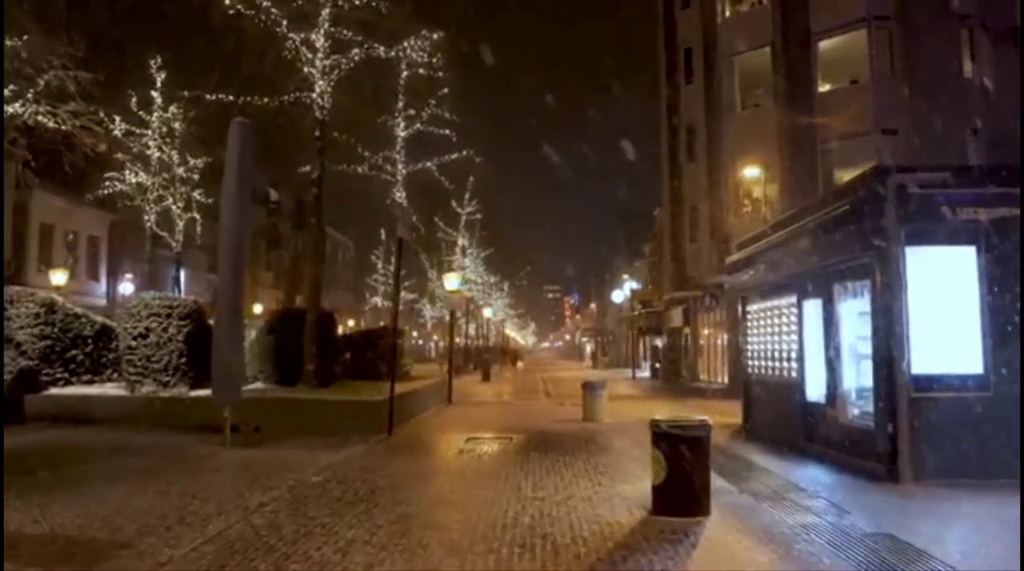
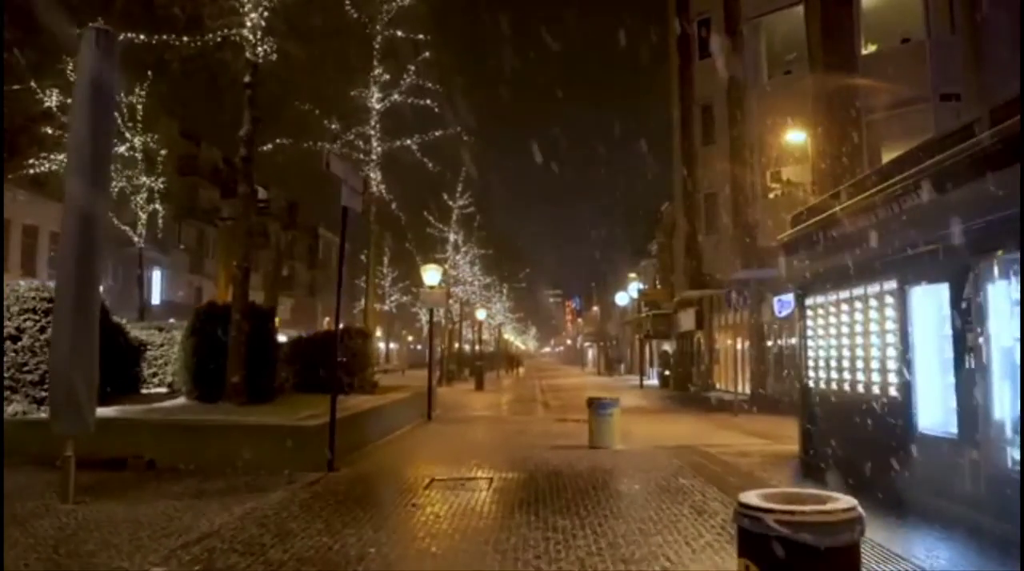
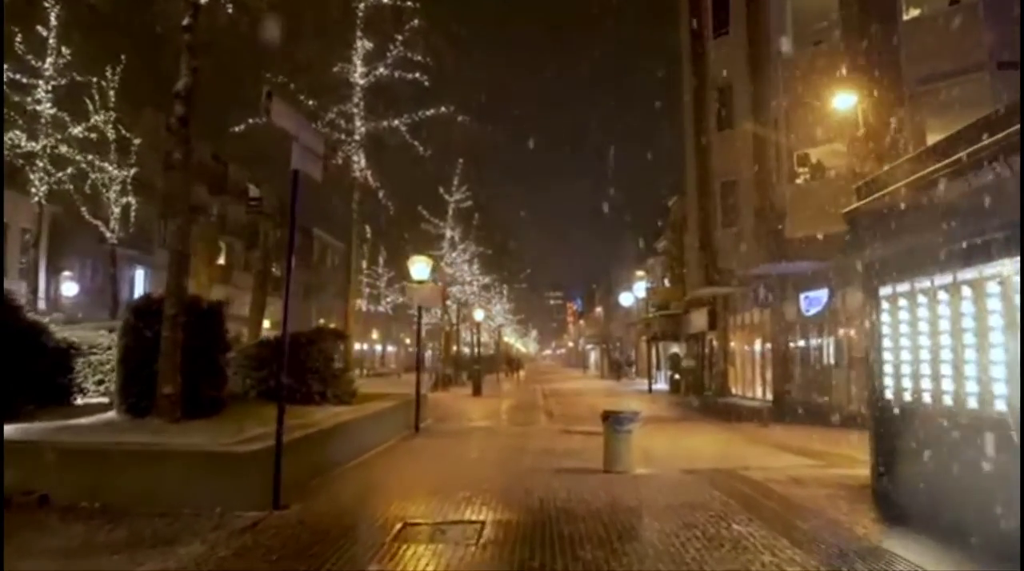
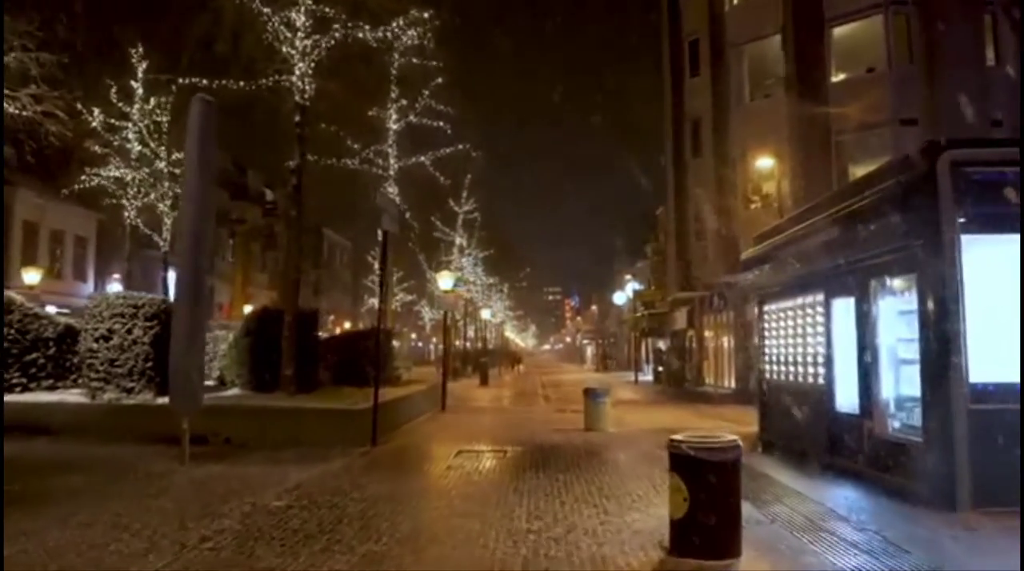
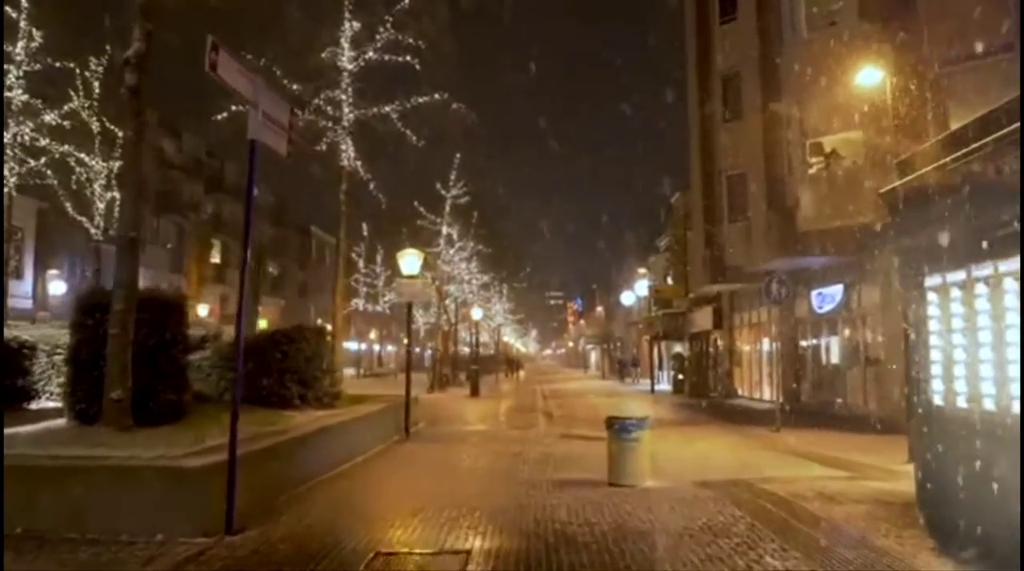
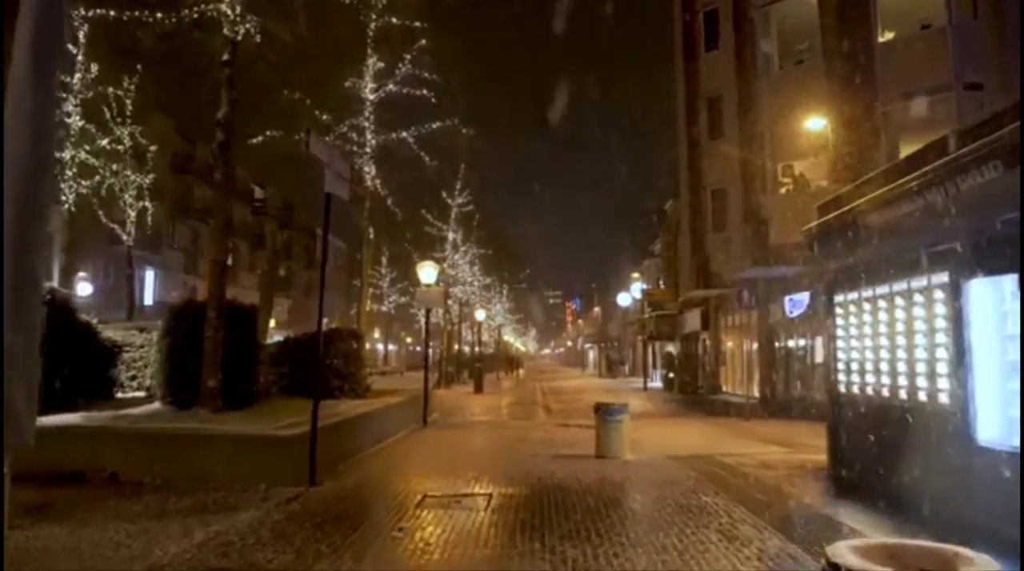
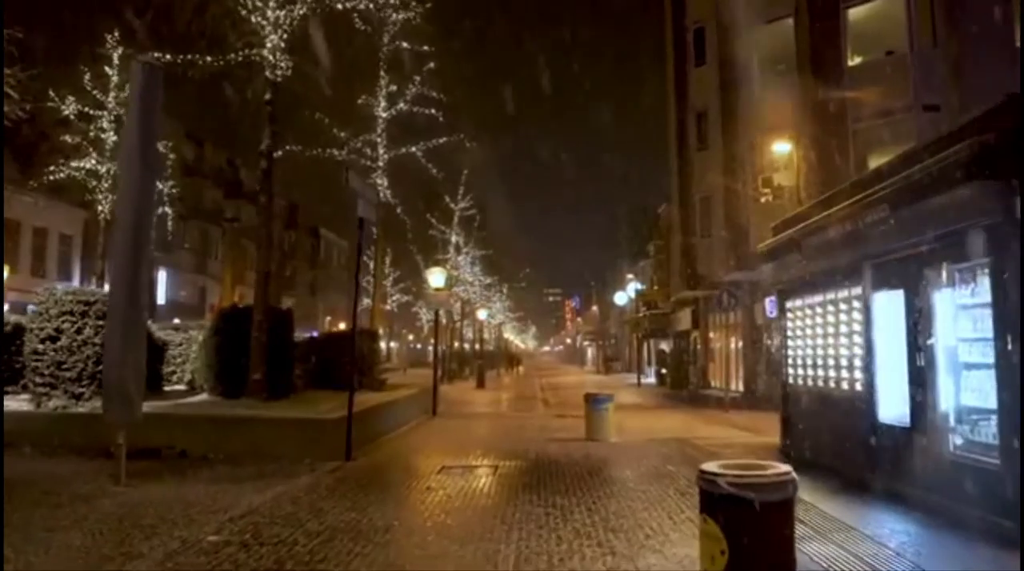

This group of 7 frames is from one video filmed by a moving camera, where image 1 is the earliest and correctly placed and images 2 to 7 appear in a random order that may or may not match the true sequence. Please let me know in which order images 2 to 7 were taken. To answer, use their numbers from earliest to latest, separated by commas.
4, 7, 2, 6, 3, 5
